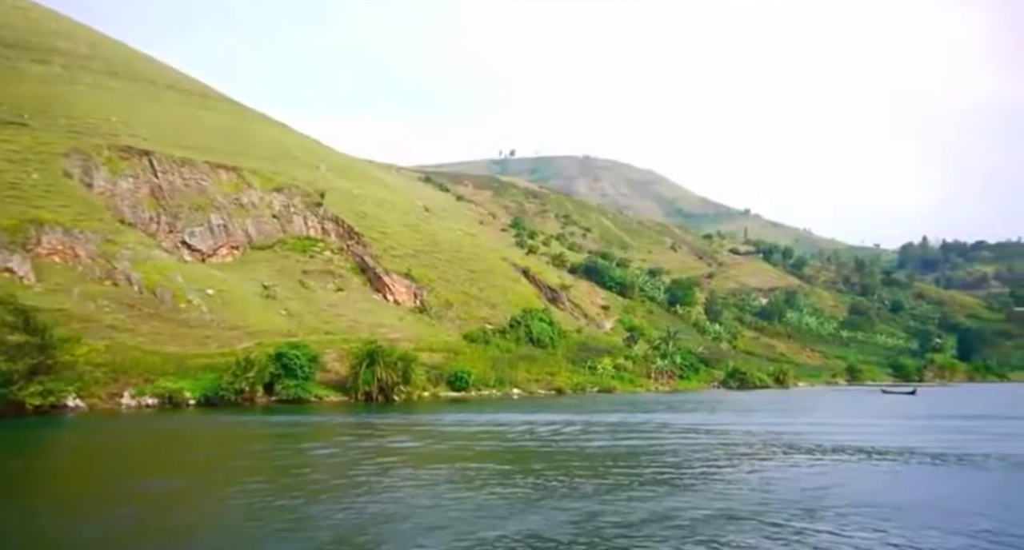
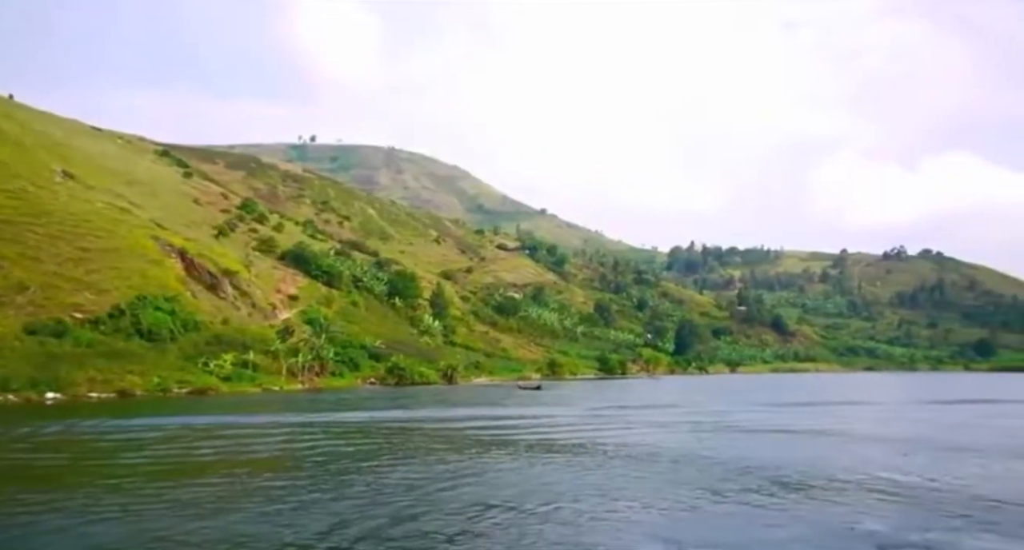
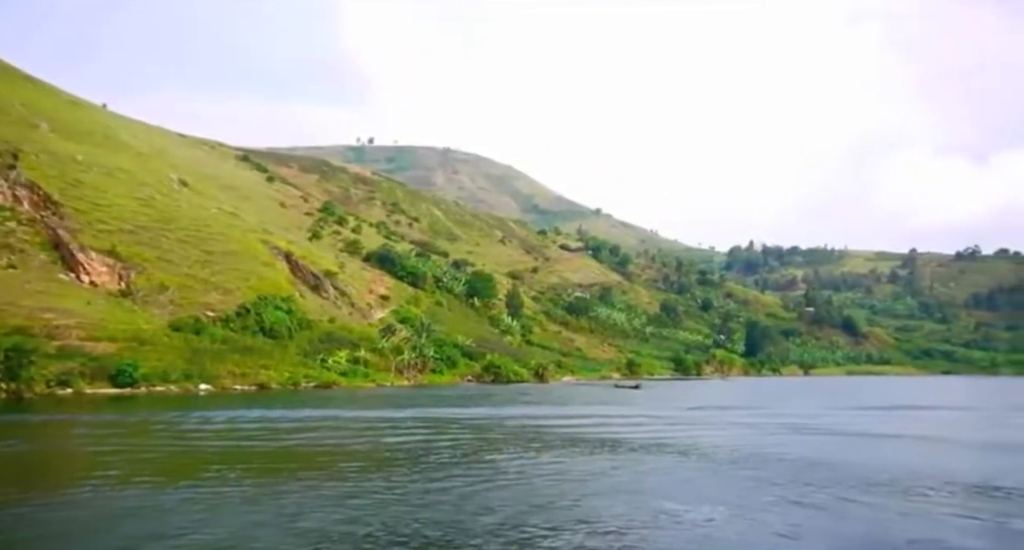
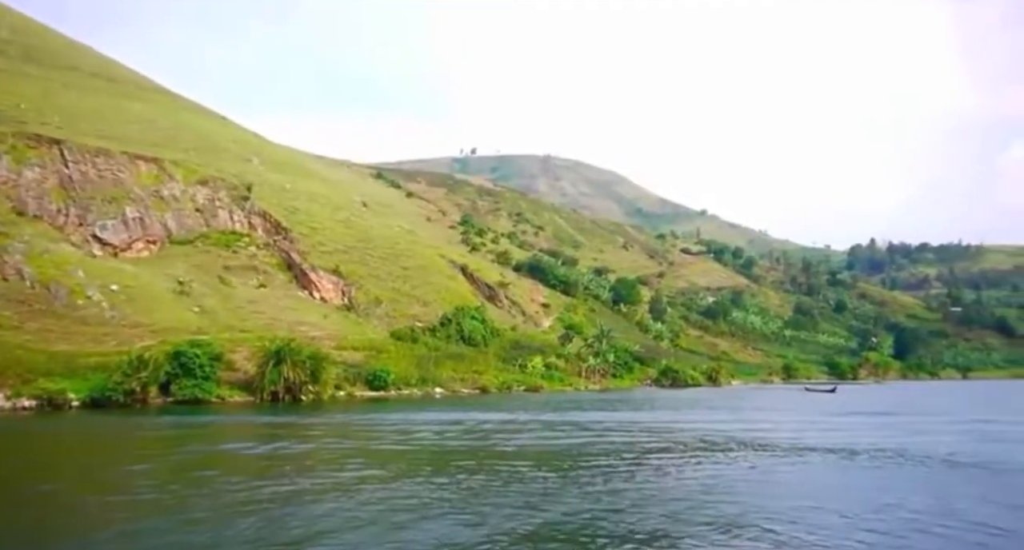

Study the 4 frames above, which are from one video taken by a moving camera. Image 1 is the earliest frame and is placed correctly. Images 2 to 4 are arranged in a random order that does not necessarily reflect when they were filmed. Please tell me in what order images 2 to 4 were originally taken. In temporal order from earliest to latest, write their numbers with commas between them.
4, 3, 2
